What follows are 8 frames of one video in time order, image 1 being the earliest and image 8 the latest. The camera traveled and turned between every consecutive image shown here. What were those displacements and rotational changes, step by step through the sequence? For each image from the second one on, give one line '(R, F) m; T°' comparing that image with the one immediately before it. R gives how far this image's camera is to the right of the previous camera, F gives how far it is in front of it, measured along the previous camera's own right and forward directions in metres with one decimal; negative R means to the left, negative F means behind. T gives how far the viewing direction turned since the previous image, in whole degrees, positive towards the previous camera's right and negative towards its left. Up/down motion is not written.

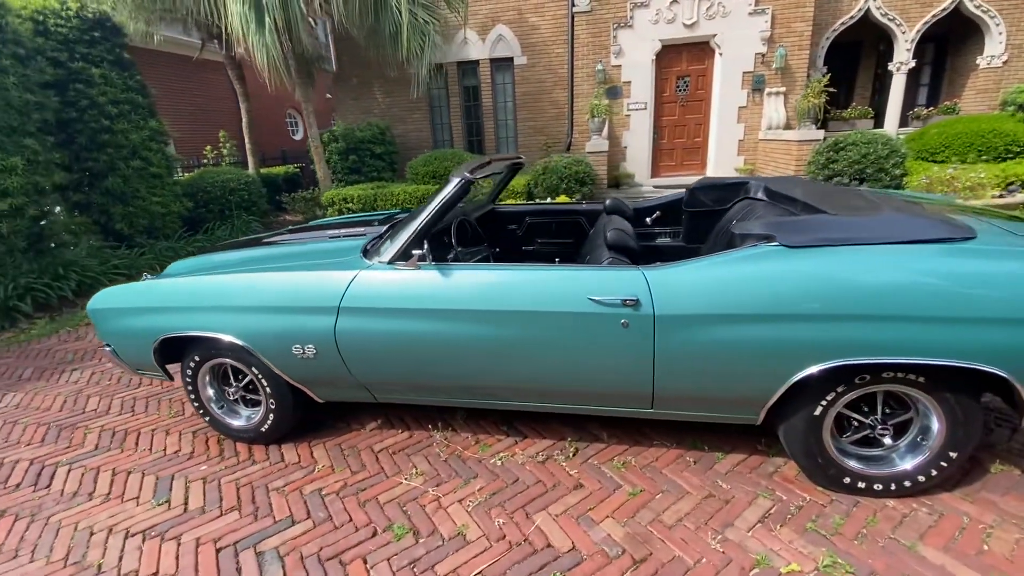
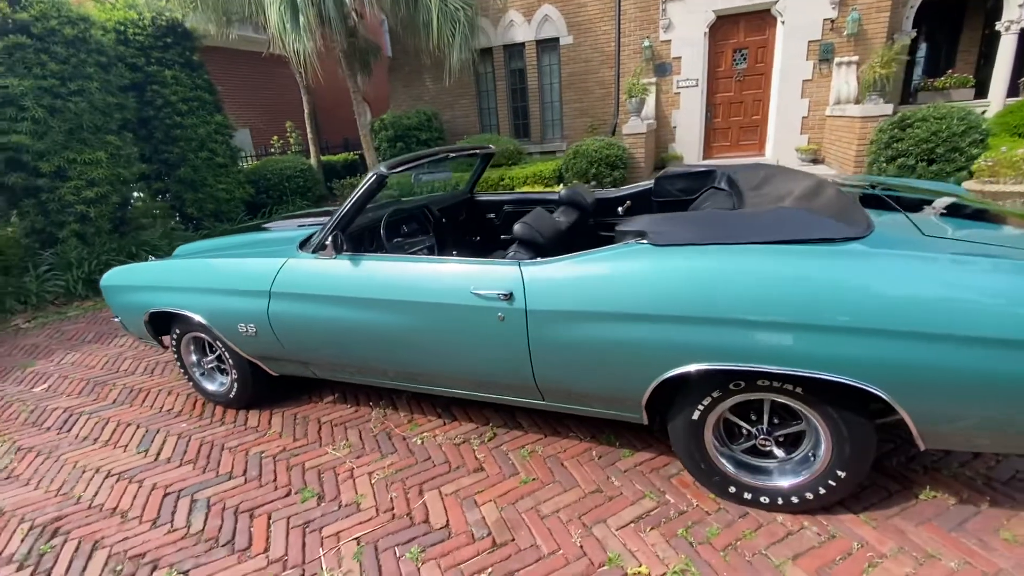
(+0.9, 0.0) m; -9°
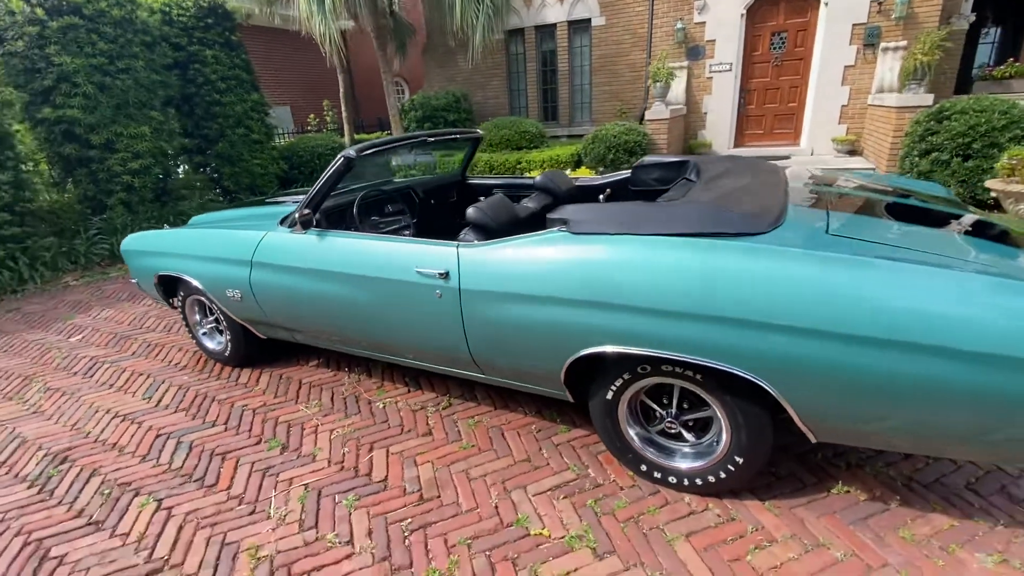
(+0.5, -0.1) m; -5°
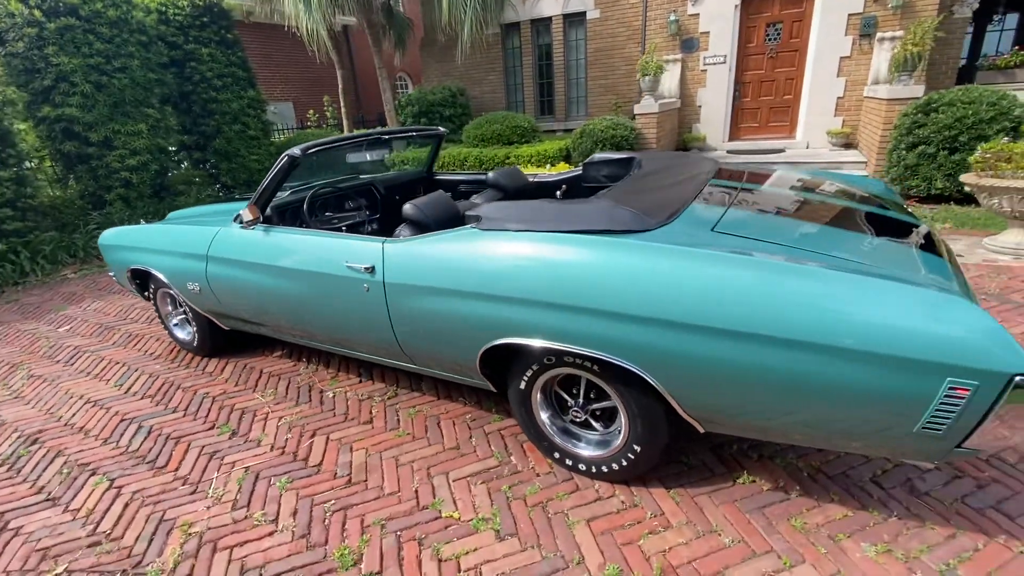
(+0.5, -0.1) m; -2°
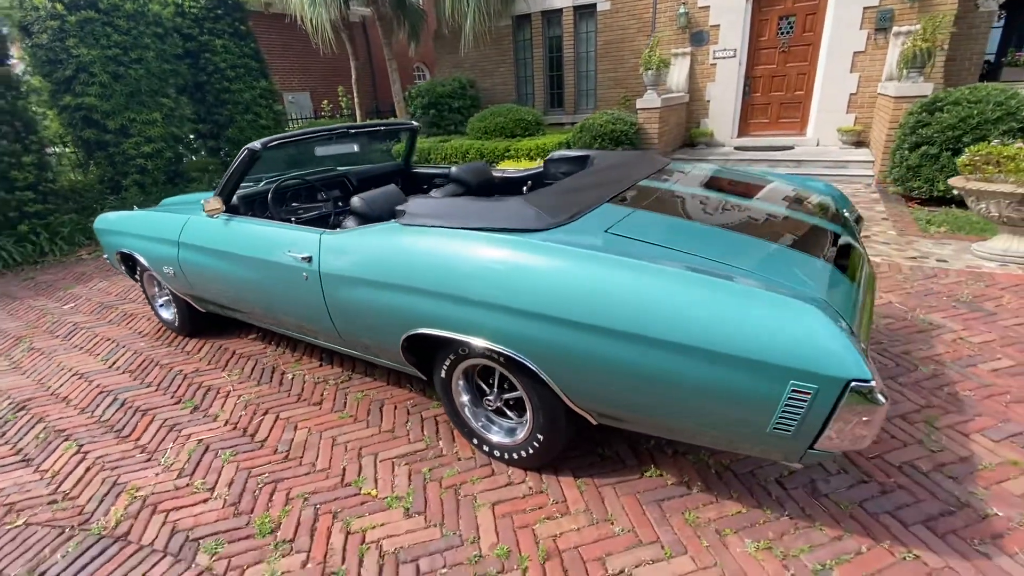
(+0.5, -0.1) m; -3°
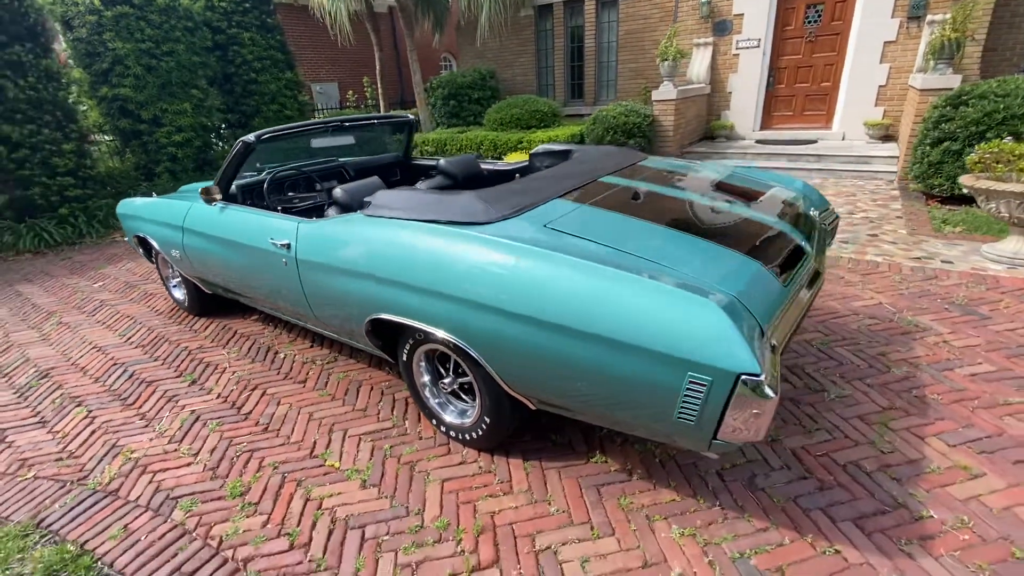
(+0.4, -0.1) m; -4°
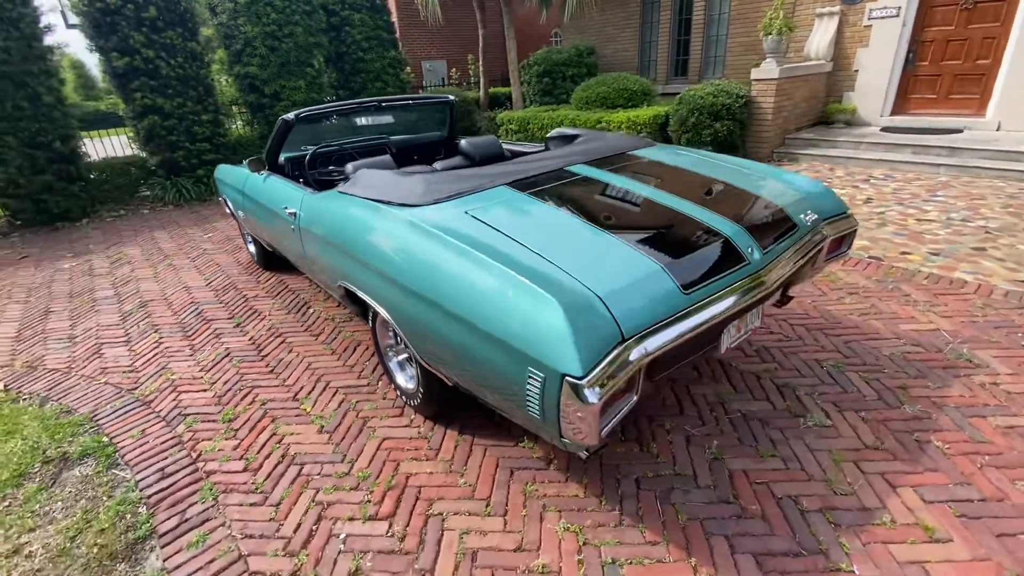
(+0.8, 0.0) m; -13°
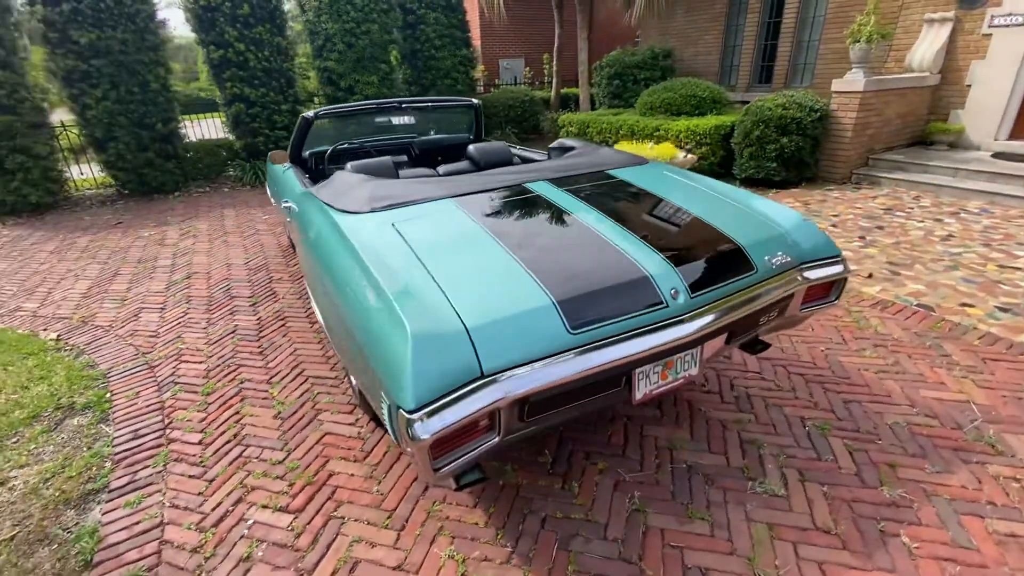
(+0.6, +0.1) m; -9°
